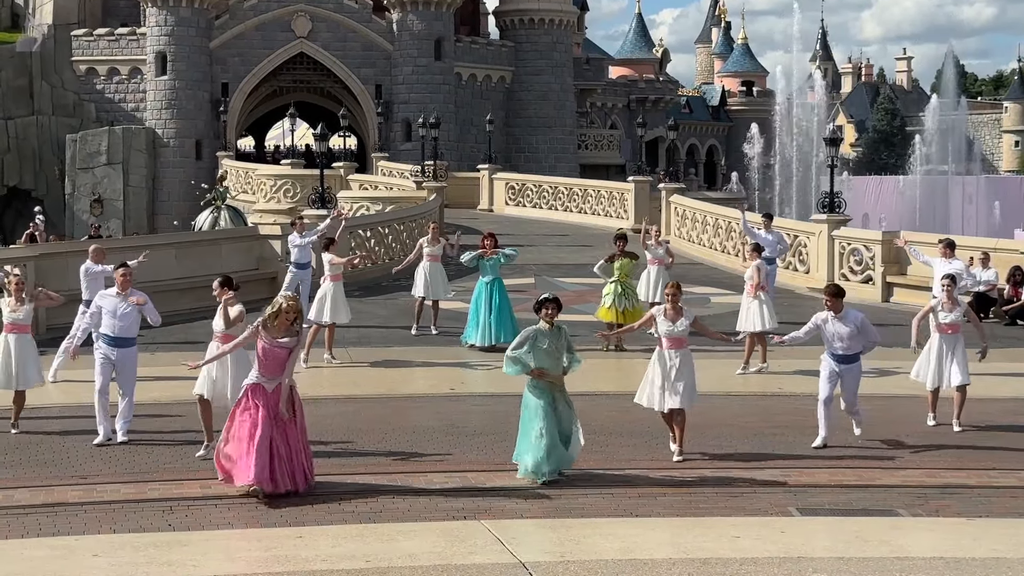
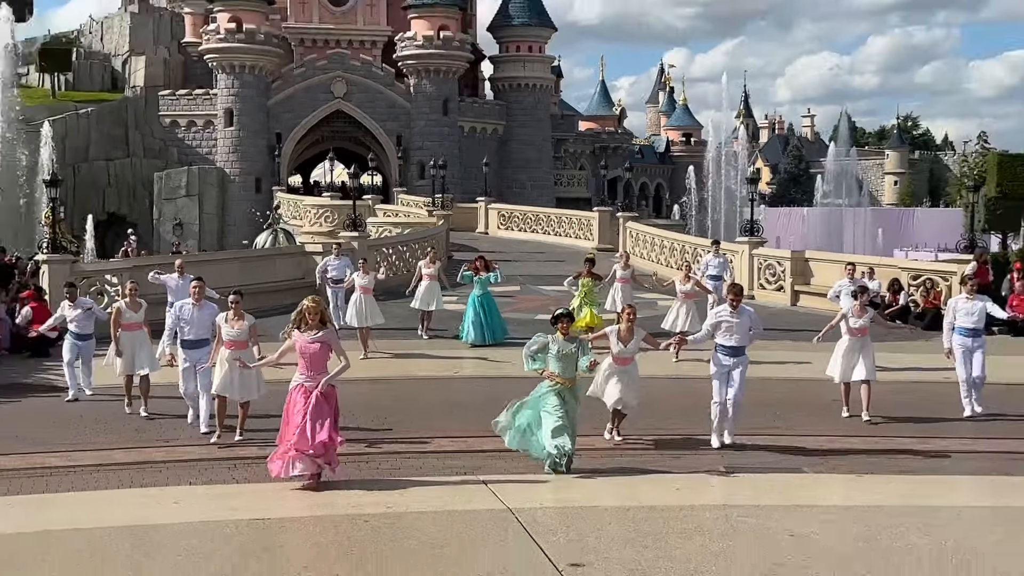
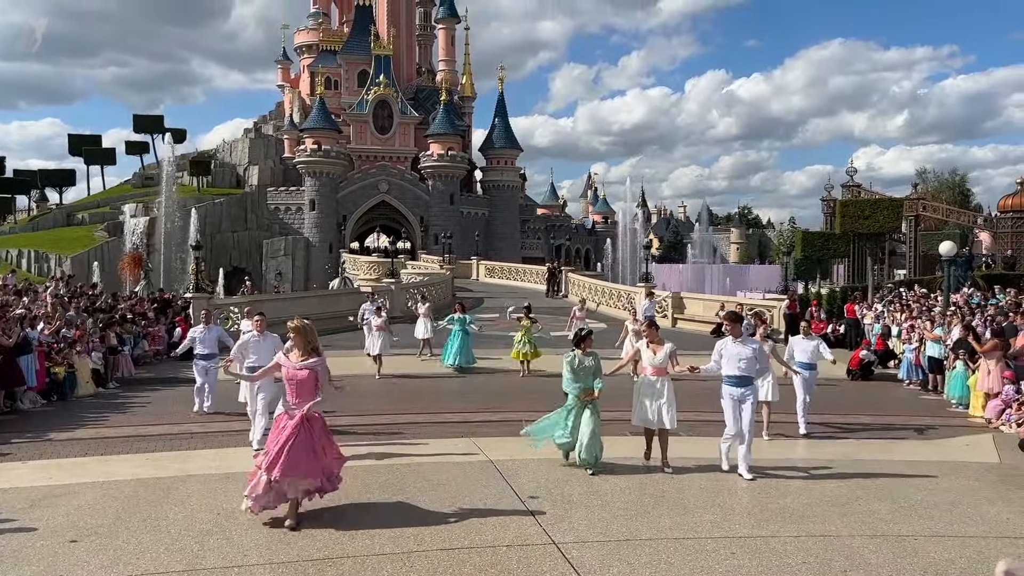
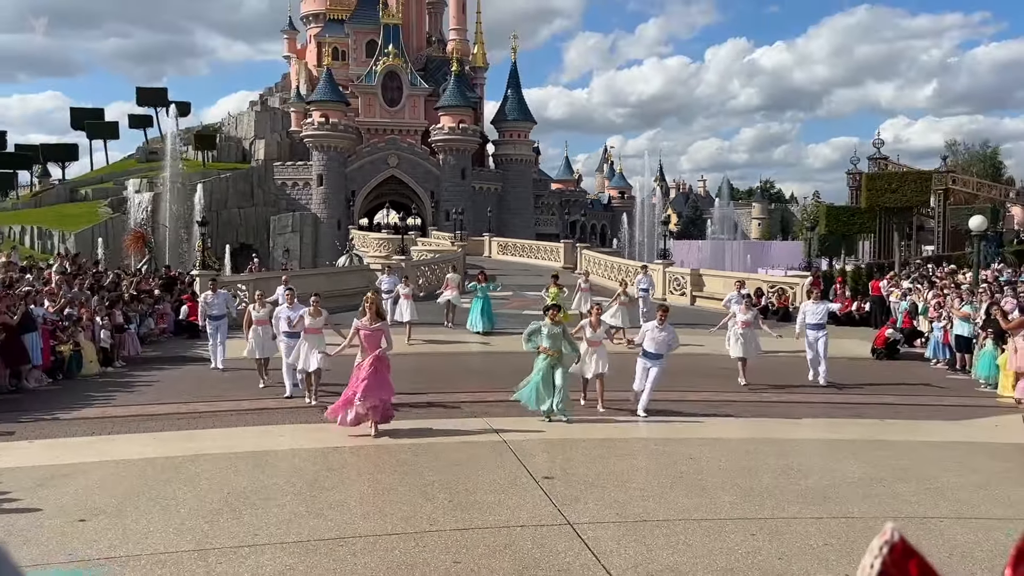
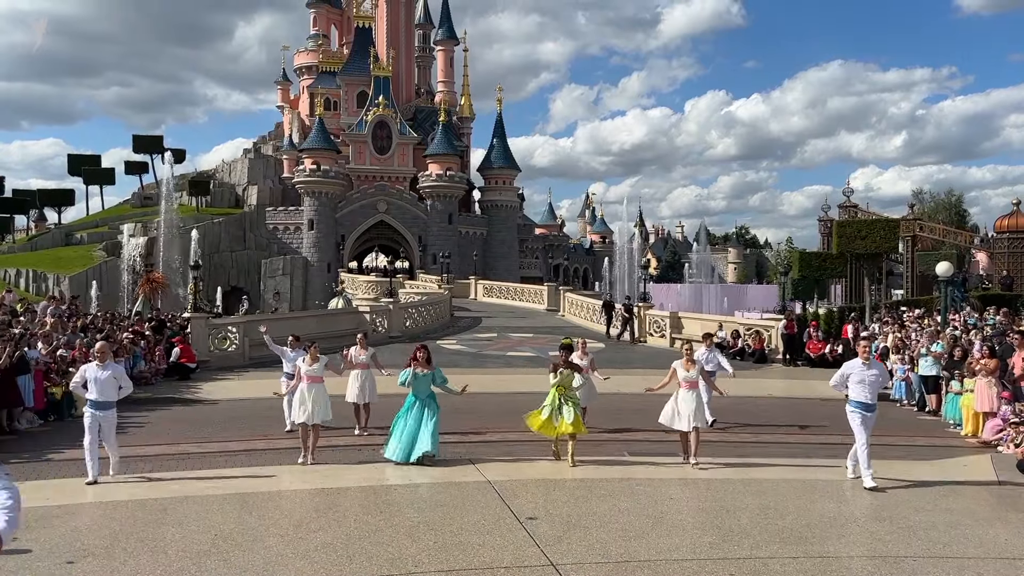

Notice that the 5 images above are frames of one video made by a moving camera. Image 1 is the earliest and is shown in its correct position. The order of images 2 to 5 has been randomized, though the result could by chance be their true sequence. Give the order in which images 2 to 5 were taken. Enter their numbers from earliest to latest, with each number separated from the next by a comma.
2, 4, 3, 5
